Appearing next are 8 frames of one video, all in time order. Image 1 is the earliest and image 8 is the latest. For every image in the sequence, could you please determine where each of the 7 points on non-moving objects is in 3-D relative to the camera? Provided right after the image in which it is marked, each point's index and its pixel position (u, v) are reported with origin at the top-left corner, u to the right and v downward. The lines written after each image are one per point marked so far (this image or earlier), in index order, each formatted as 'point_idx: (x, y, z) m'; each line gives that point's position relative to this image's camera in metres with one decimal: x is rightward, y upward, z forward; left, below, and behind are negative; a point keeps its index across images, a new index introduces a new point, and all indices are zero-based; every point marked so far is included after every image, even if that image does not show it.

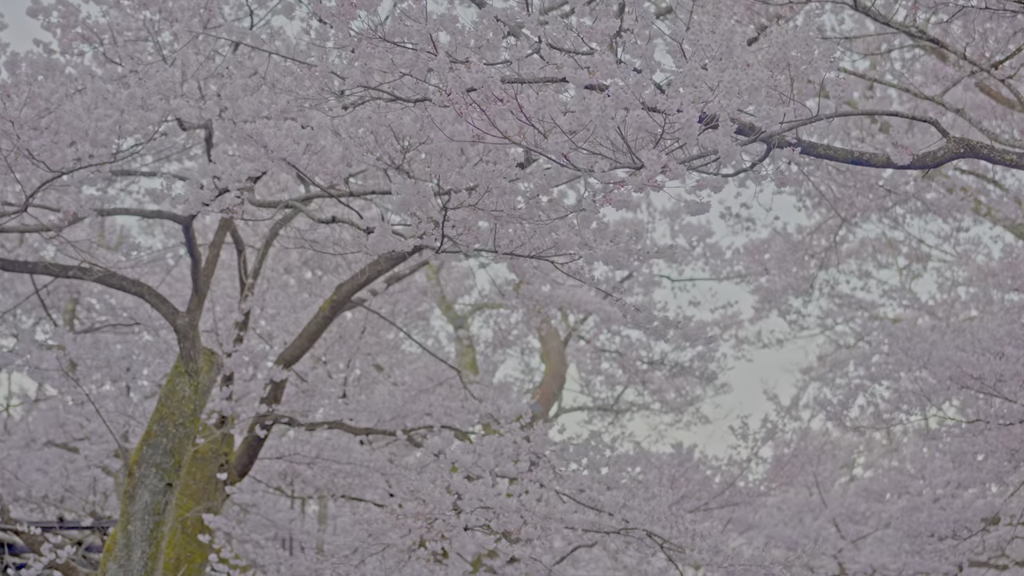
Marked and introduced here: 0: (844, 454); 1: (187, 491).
0: (+4.7, -2.4, +19.0) m
1: (-1.8, -1.1, +7.5) m
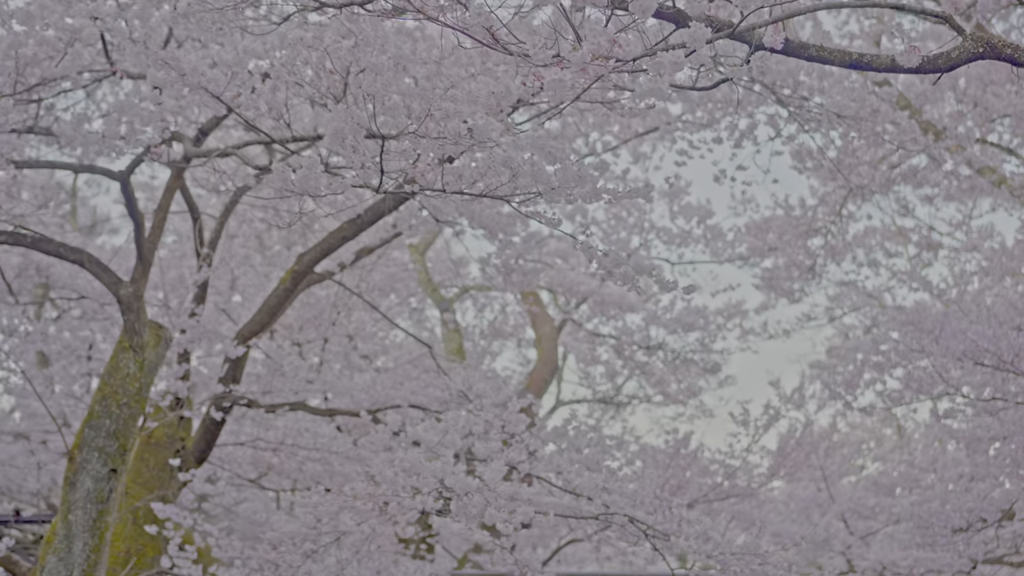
0: (+4.6, -2.2, +18.3) m
1: (-1.9, -1.0, +6.9) m
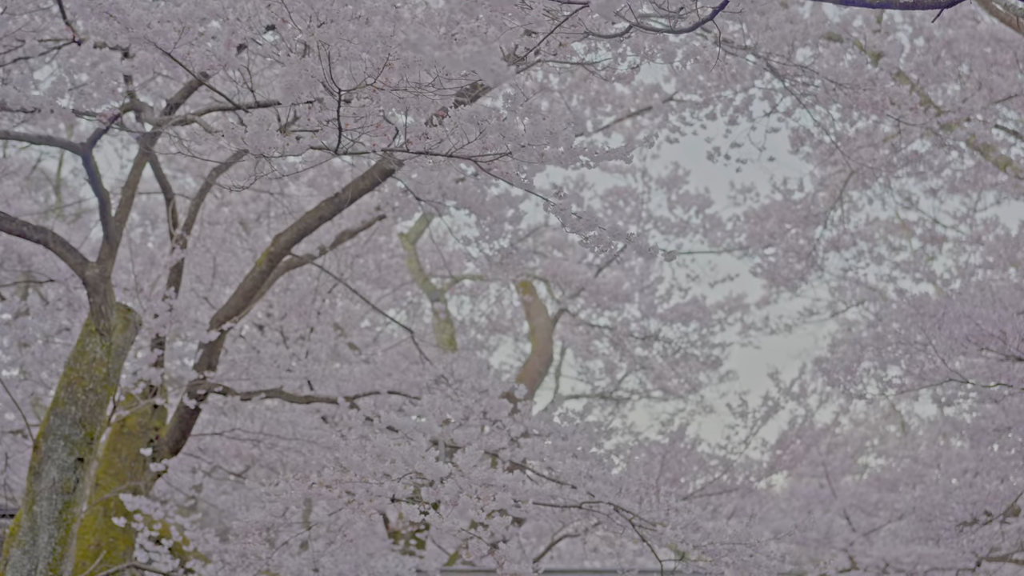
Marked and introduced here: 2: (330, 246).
0: (+4.6, -2.1, +18.1) m
1: (-2.0, -0.9, +6.6) m
2: (-1.0, +0.2, +7.4) m
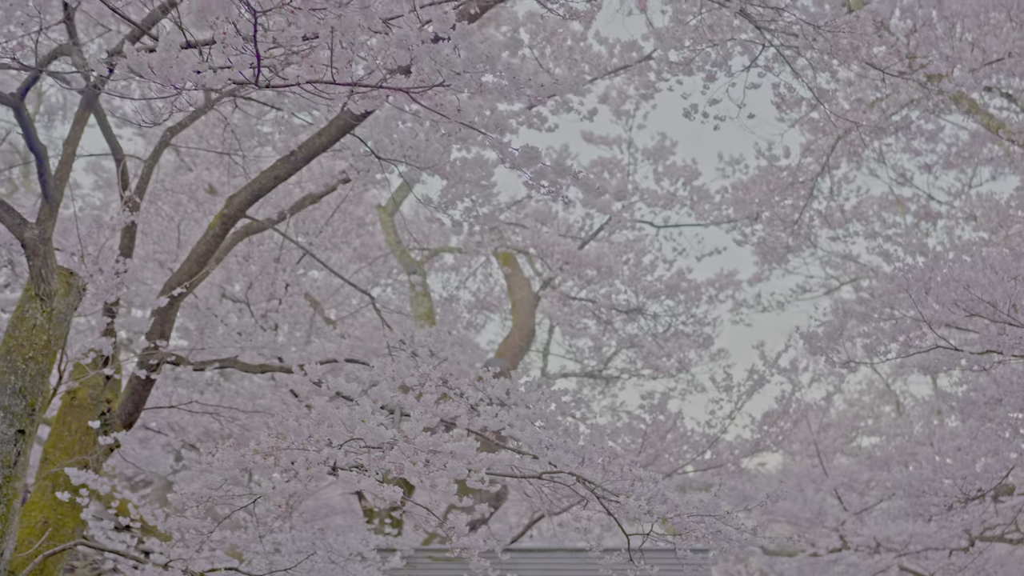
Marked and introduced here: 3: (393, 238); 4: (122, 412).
0: (+4.4, -1.8, +17.8) m
1: (-2.1, -0.7, +6.3) m
2: (-1.2, +0.4, +7.1) m
3: (-0.9, +0.4, +10.8) m
4: (-1.9, -0.6, +6.6) m
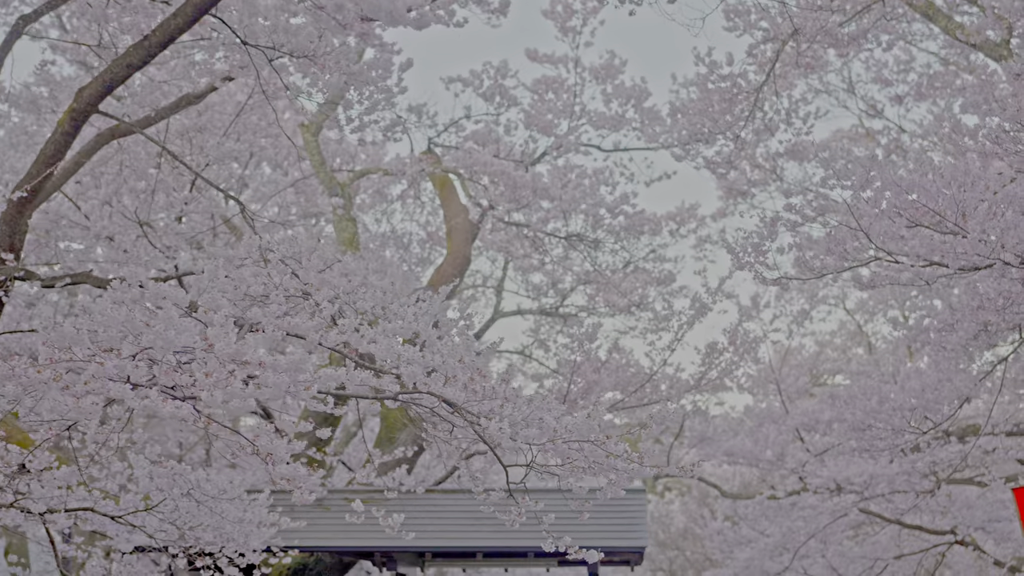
0: (+3.8, -1.0, +17.2) m
1: (-2.6, -0.3, +5.6) m
2: (-1.6, +0.8, +6.4) m
3: (-1.4, +1.0, +10.0) m
4: (-2.4, -0.2, +5.9) m
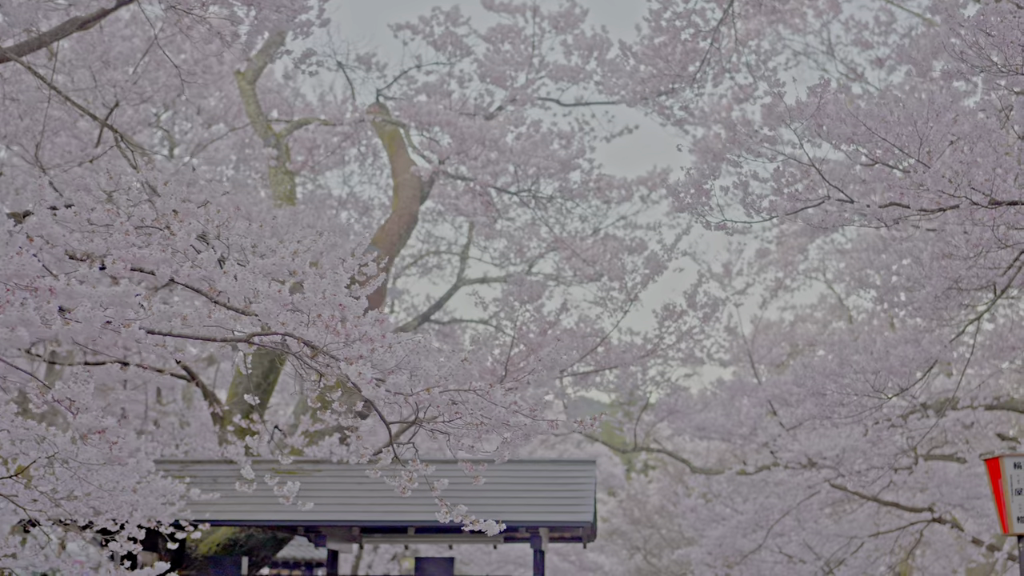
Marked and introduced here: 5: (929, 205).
0: (+3.4, -0.6, +16.6) m
1: (-2.9, -0.1, +5.0) m
2: (-2.0, +1.1, +5.7) m
3: (-1.8, +1.3, +9.4) m
4: (-2.7, 0.0, +5.3) m
5: (+1.7, +0.3, +5.3) m
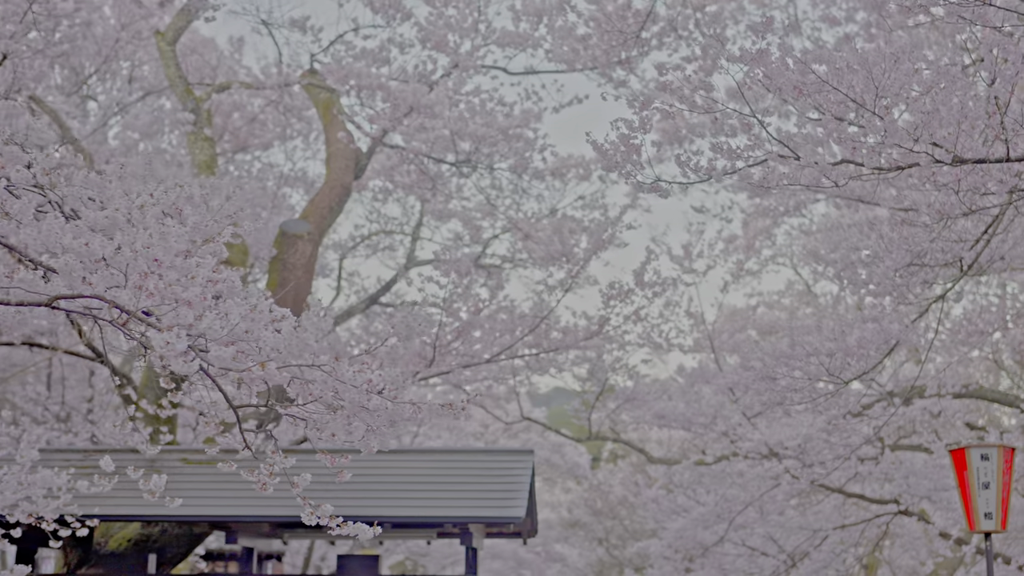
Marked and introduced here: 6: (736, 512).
0: (+2.9, -0.4, +16.1) m
1: (-3.3, 0.0, +4.3) m
2: (-2.3, +1.2, +5.1) m
3: (-2.2, +1.4, +8.7) m
4: (-3.1, +0.2, +4.6) m
5: (+1.3, +0.4, +4.7) m
6: (+2.3, -2.3, +13.7) m
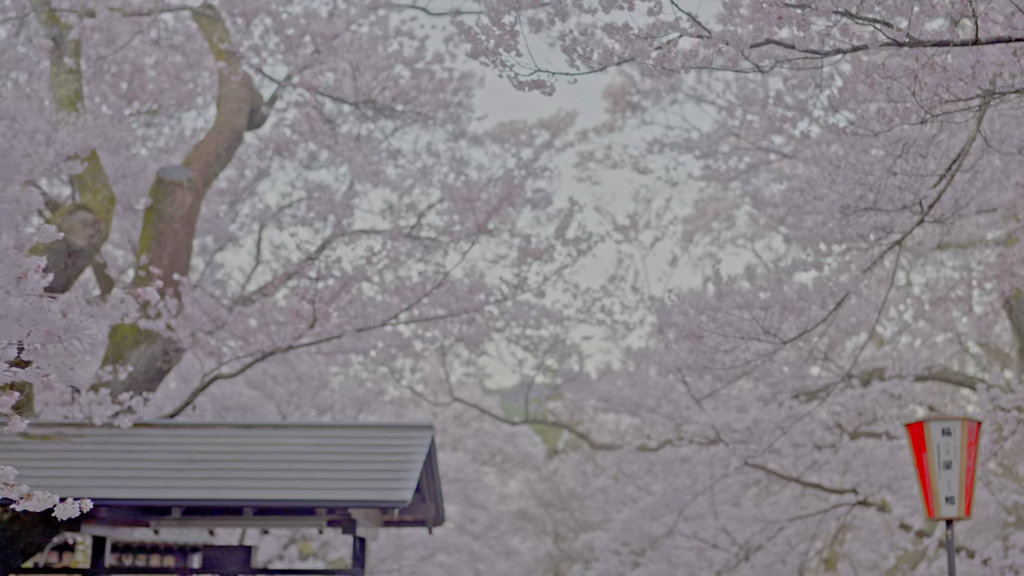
0: (+2.2, -0.1, +15.1) m
1: (-3.7, +0.3, +3.3) m
2: (-2.7, +1.4, +4.0) m
3: (-2.7, +1.7, +7.7) m
4: (-3.5, +0.4, +3.5) m
5: (+0.9, +0.7, +3.8) m
6: (+1.6, -2.0, +12.7) m
